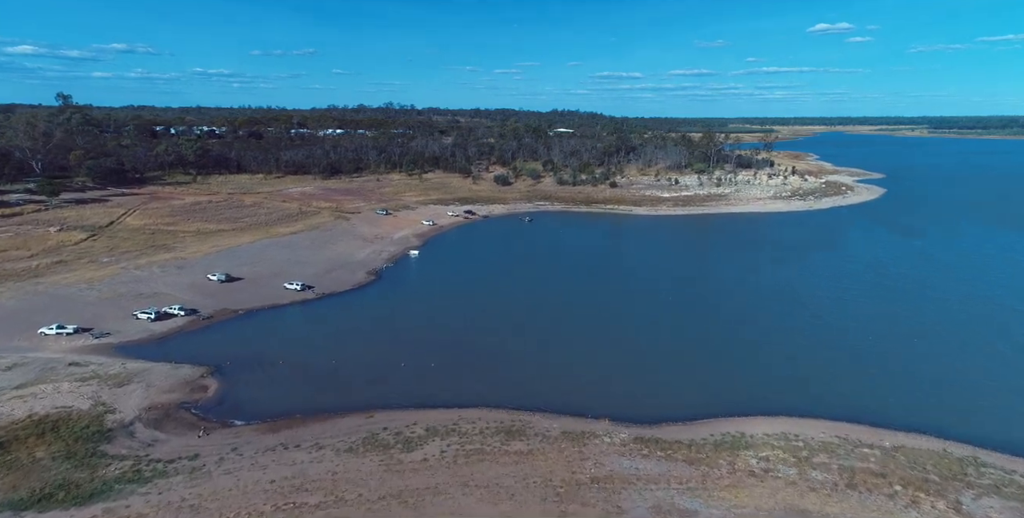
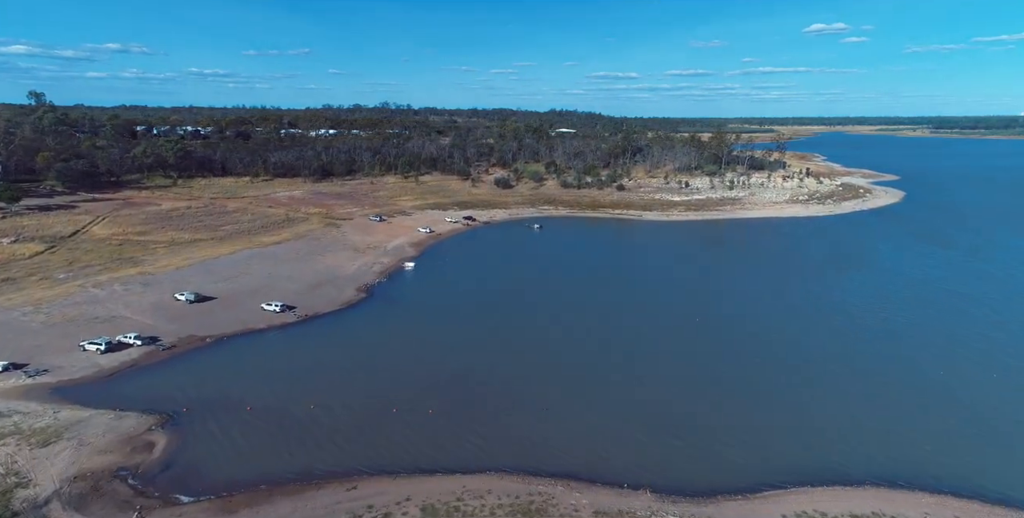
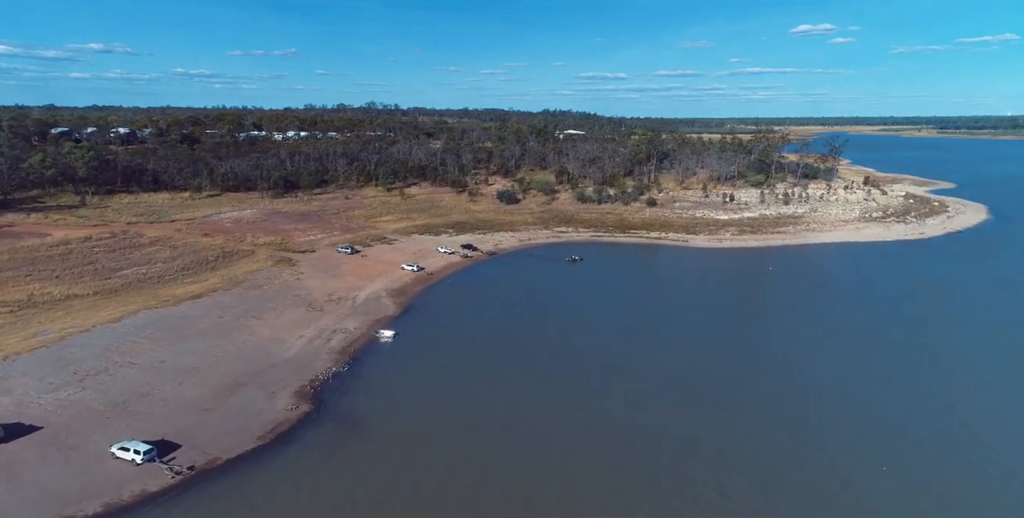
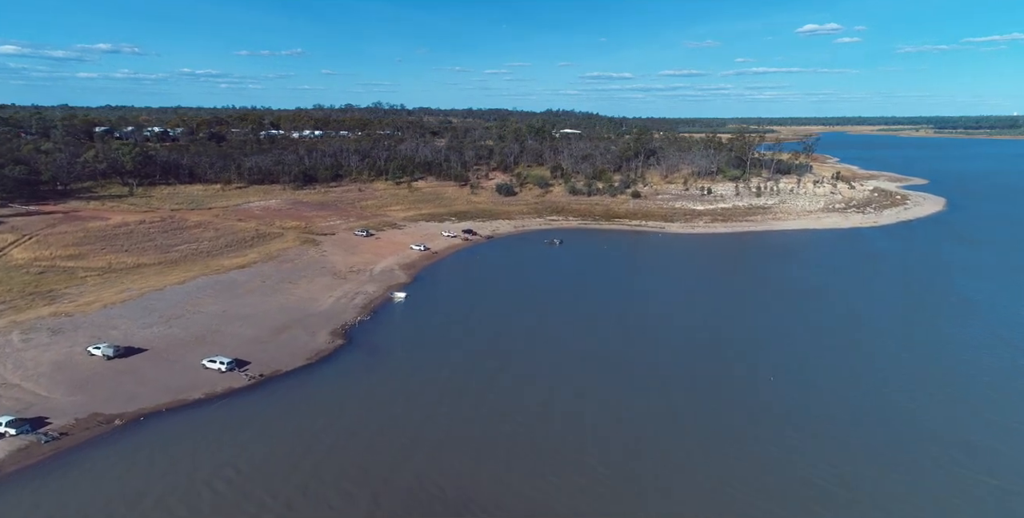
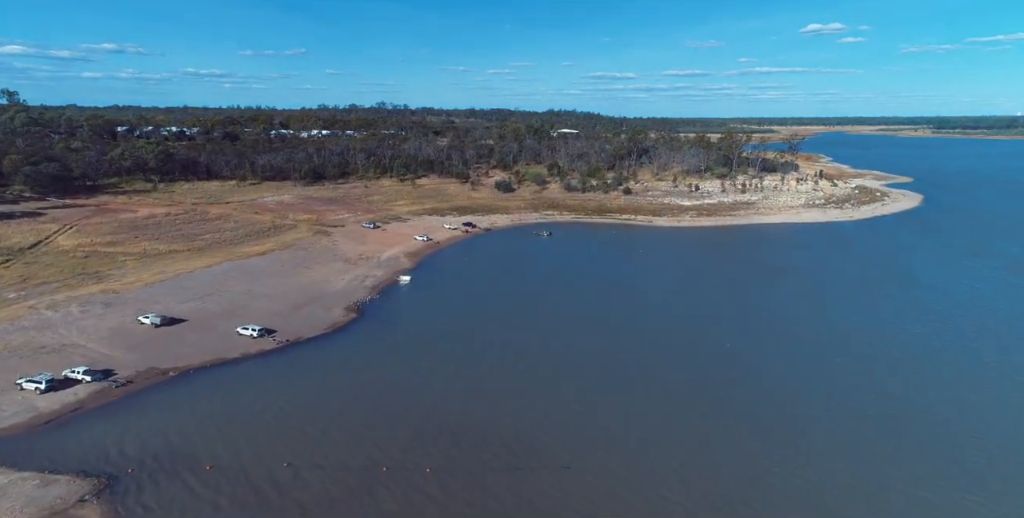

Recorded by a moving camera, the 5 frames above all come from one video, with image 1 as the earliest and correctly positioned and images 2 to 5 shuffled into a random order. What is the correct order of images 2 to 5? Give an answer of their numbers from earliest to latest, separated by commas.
2, 5, 4, 3
